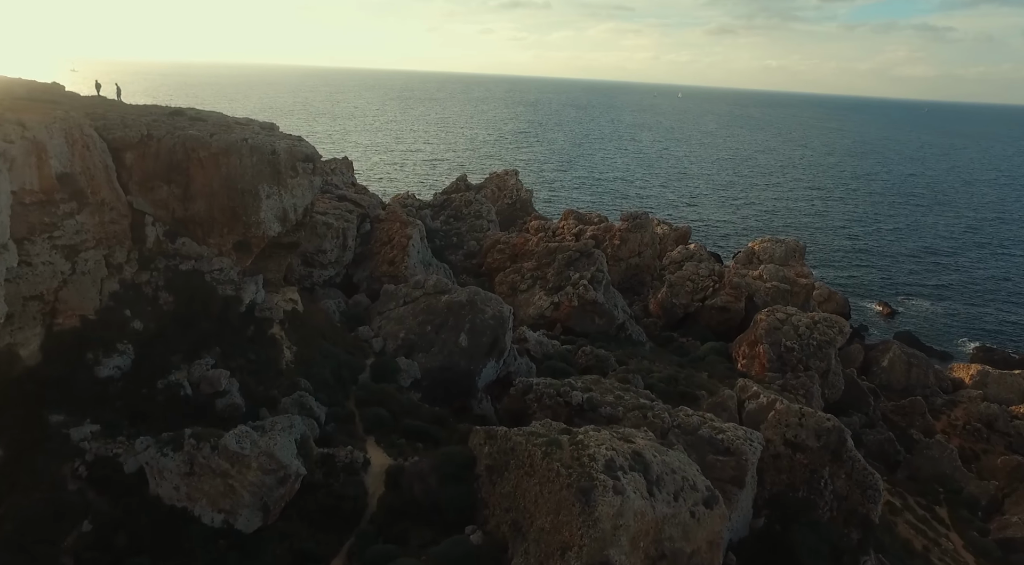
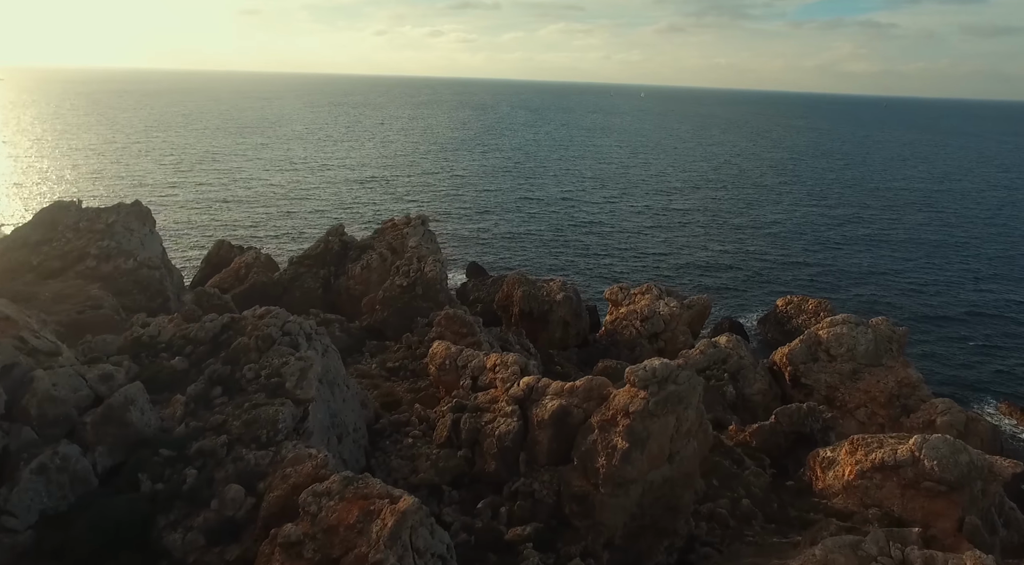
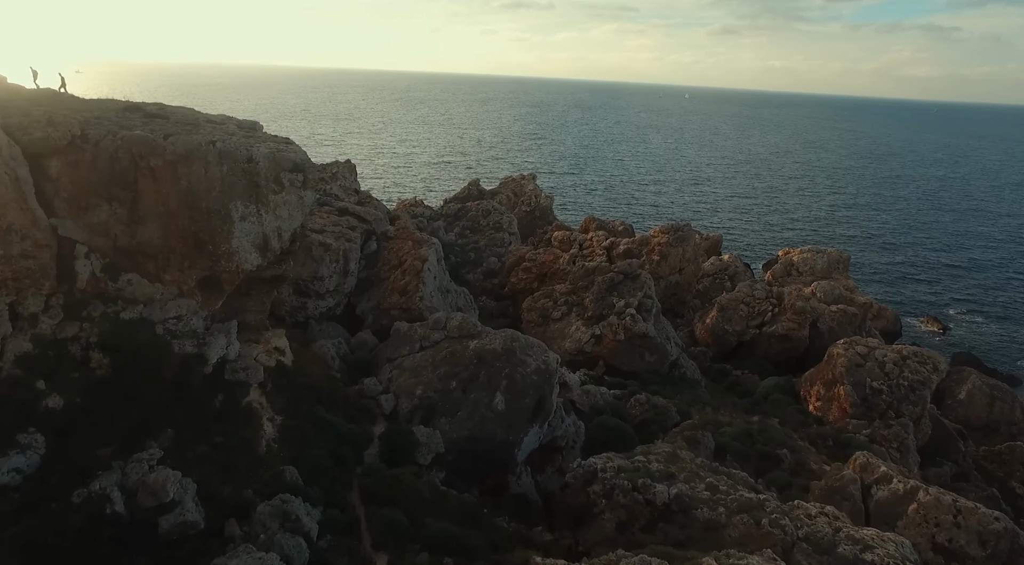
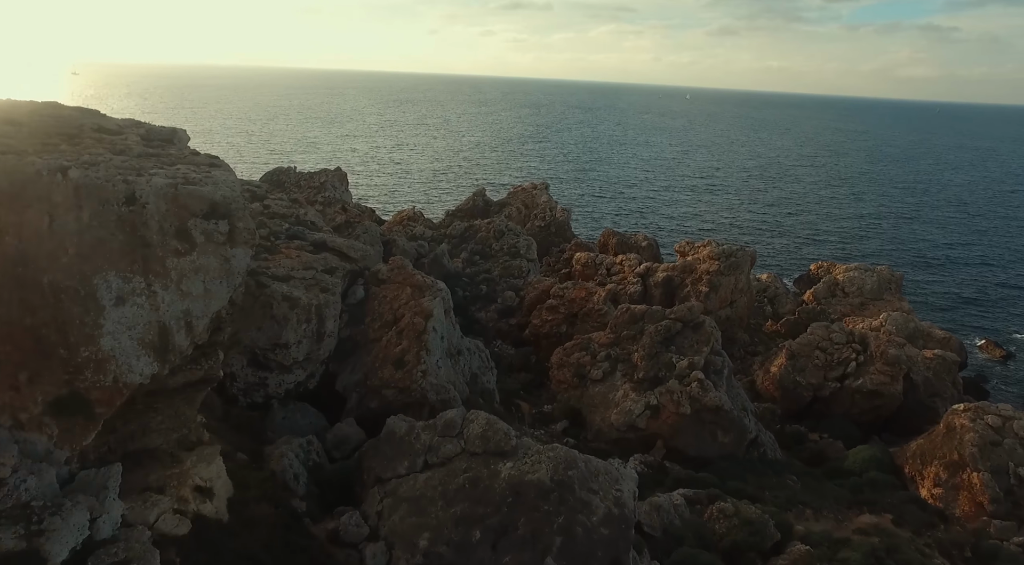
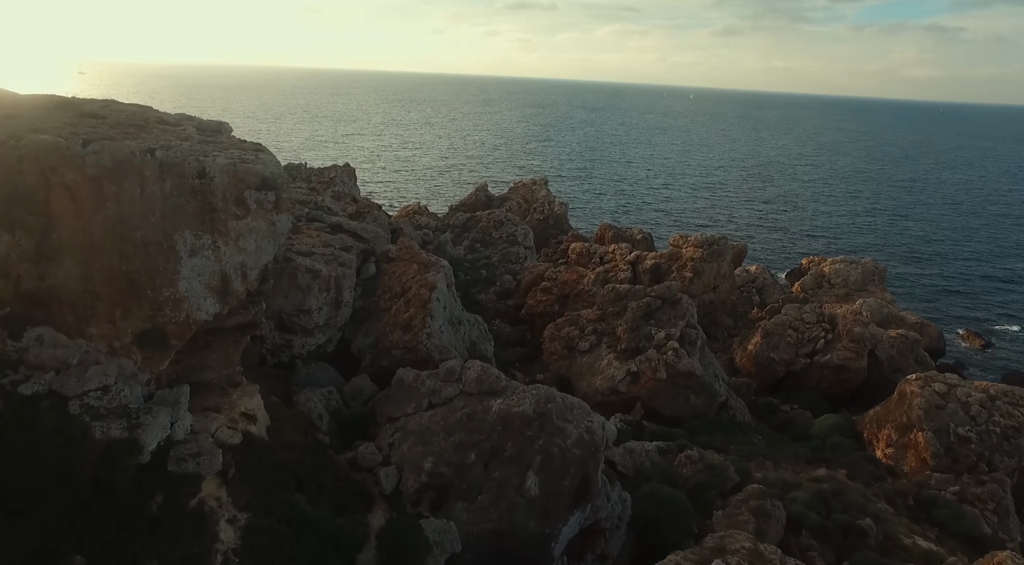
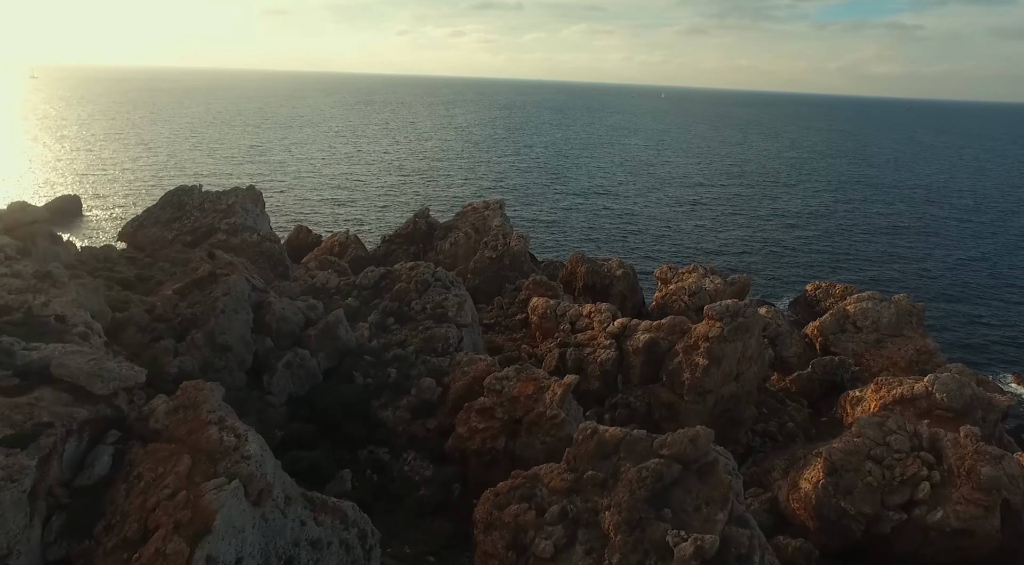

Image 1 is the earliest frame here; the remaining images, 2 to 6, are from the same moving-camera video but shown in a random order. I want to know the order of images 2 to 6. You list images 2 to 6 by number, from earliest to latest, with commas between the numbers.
3, 5, 4, 6, 2
